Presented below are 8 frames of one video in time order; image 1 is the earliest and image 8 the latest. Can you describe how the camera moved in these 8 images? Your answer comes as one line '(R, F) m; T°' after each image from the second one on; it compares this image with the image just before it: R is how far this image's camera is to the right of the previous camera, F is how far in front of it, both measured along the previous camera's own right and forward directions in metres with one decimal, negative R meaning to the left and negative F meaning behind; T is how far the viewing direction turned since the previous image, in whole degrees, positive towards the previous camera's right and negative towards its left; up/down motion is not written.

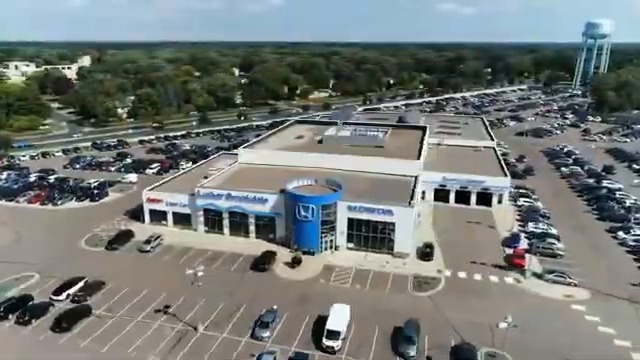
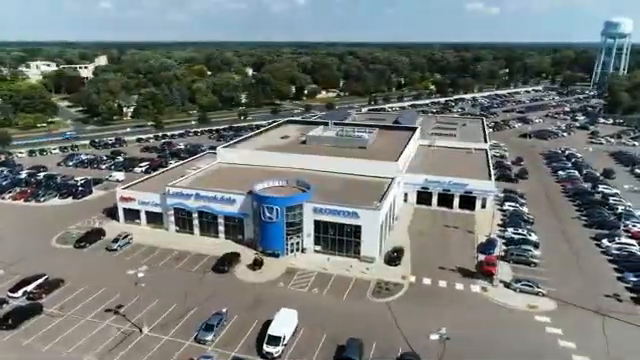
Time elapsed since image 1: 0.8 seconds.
(+4.9, +0.9) m; -3°
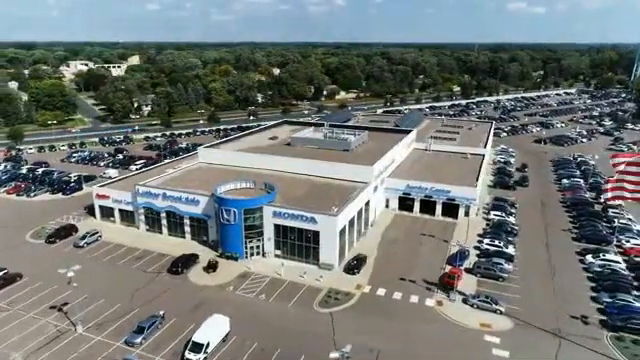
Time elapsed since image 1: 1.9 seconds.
(+6.6, +1.4) m; -5°
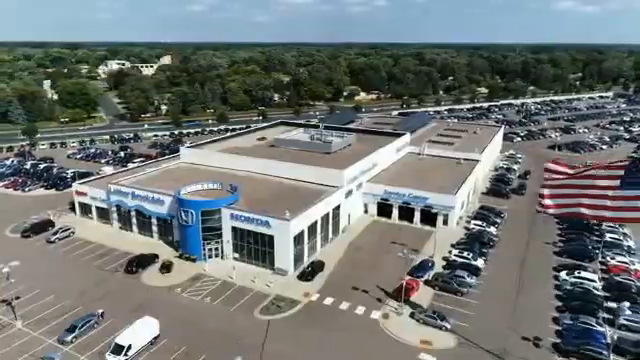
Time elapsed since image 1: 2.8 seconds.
(+6.7, +1.2) m; -5°
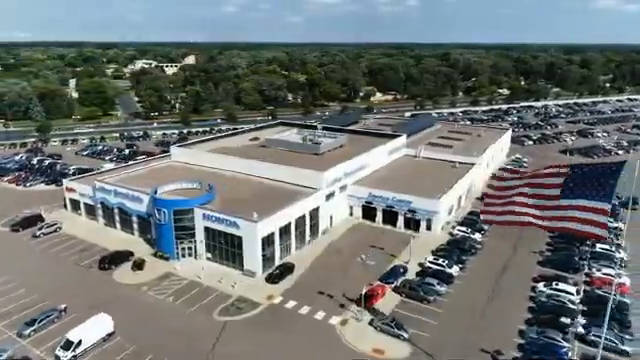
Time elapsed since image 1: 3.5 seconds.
(+4.7, +0.6) m; -4°
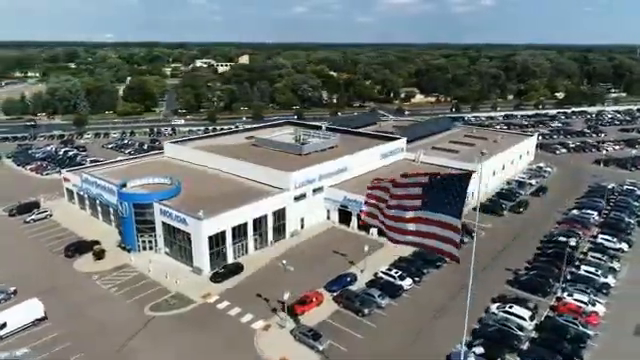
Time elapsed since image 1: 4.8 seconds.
(+9.1, +1.6) m; -8°
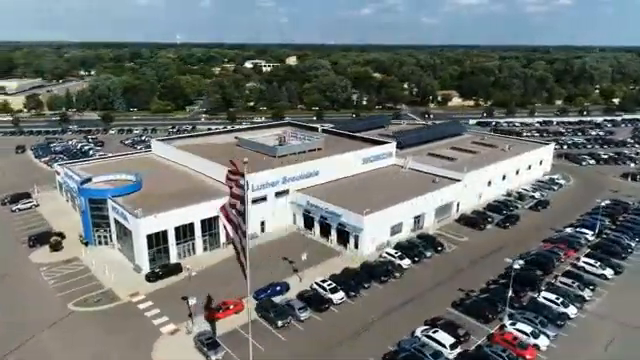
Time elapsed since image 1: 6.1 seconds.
(+9.4, +2.1) m; -7°
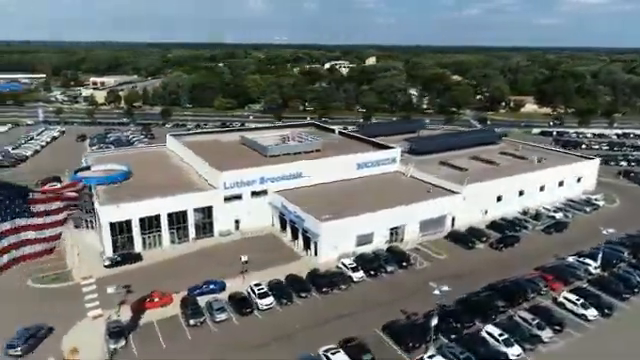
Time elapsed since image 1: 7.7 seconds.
(+11.2, +2.3) m; -12°
